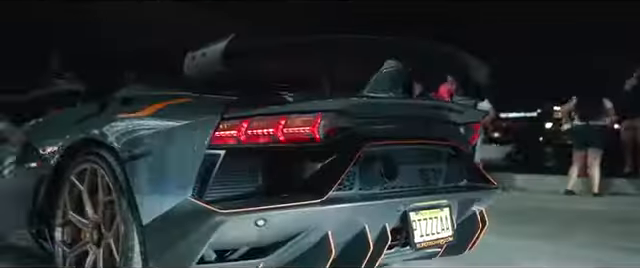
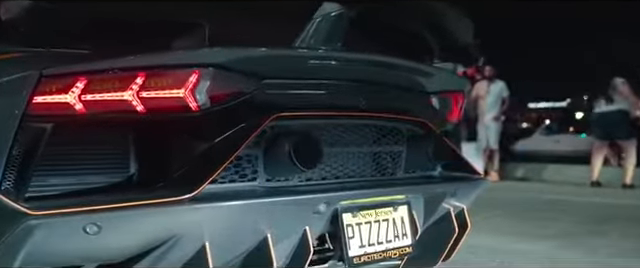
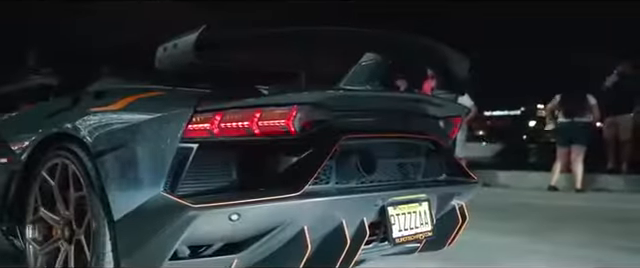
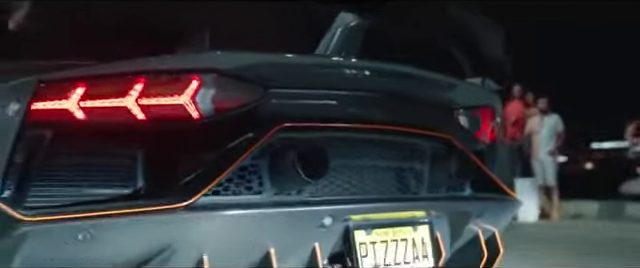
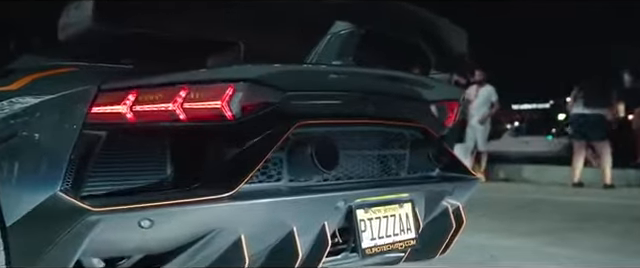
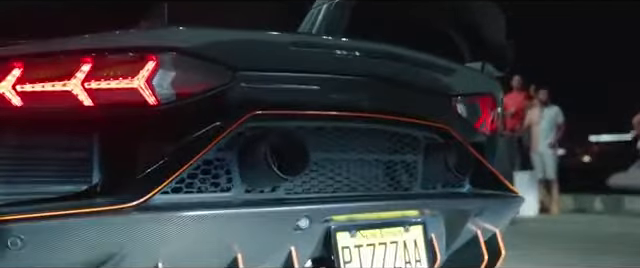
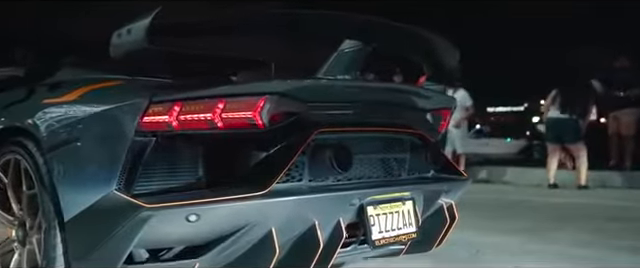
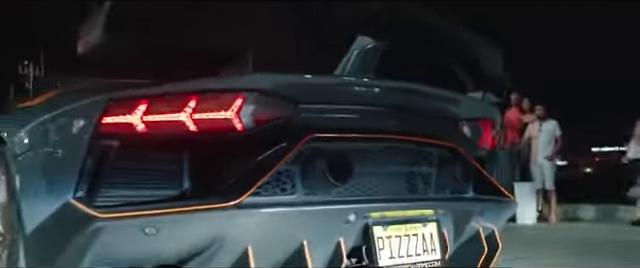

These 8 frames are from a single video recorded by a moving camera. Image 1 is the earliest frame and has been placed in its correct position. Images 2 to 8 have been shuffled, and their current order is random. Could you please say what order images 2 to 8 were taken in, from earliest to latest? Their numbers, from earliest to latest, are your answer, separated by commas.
3, 7, 5, 2, 6, 4, 8
